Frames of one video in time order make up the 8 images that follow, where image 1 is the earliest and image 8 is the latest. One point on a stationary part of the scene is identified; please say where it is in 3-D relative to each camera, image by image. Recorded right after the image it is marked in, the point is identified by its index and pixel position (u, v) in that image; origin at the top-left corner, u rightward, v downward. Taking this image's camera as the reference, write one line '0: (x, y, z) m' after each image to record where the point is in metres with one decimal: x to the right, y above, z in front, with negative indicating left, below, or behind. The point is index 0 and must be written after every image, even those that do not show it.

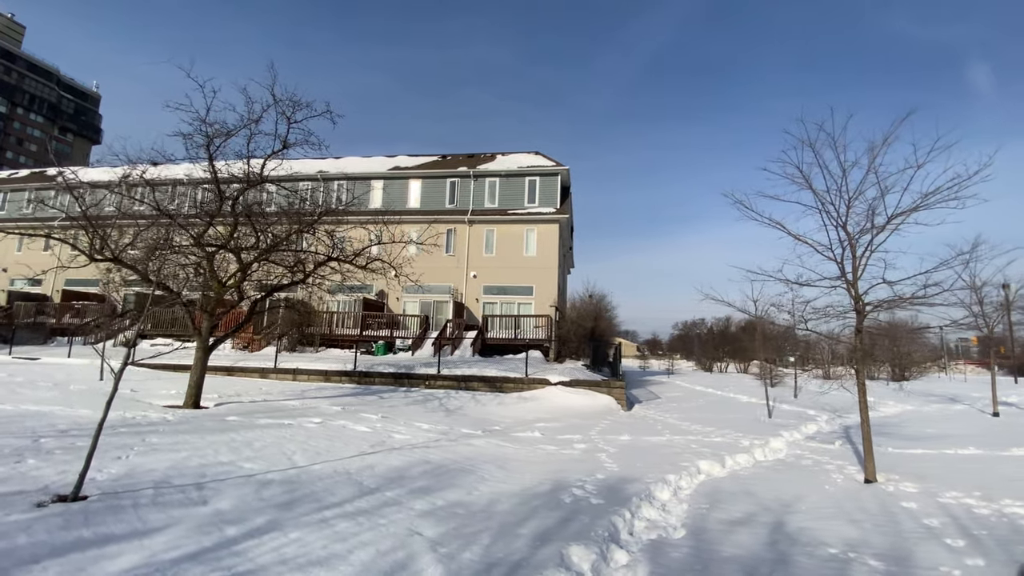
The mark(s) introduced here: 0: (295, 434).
0: (-3.8, -2.5, +8.2) m
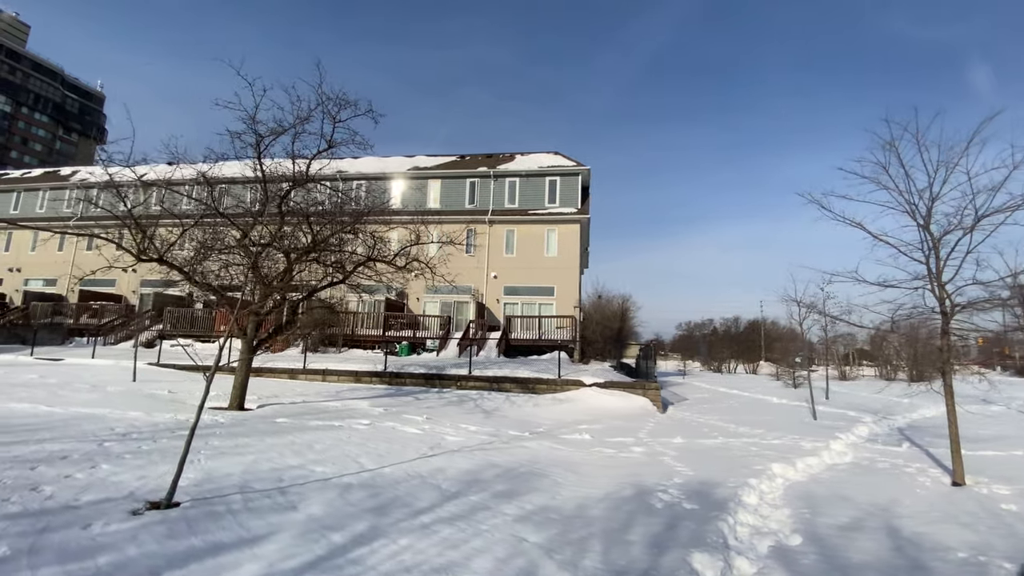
0: (-2.8, -2.5, +8.1) m
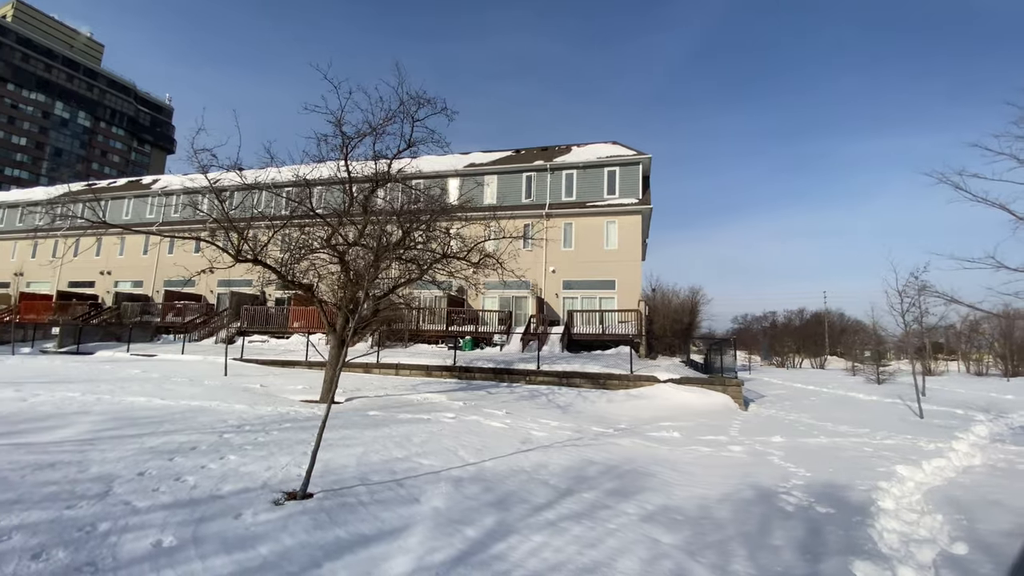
0: (-1.2, -2.5, +8.2) m
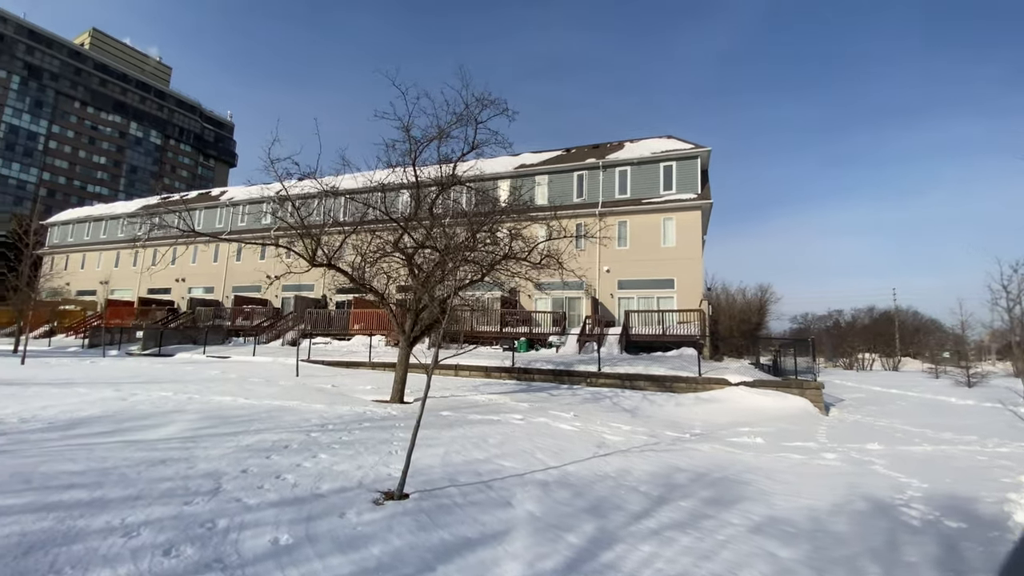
0: (0.0, -2.5, +8.1) m
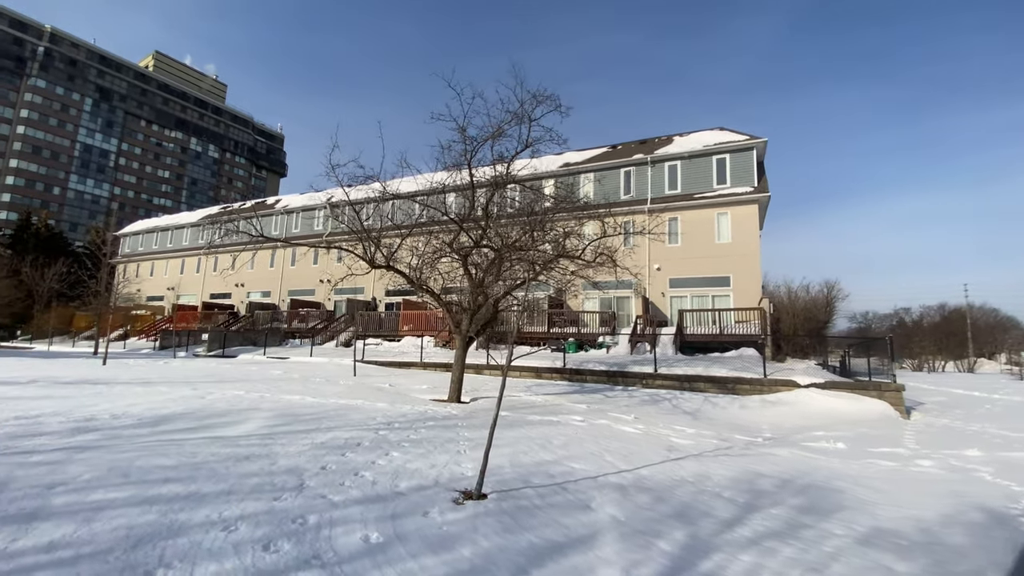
0: (+1.1, -2.4, +7.9) m
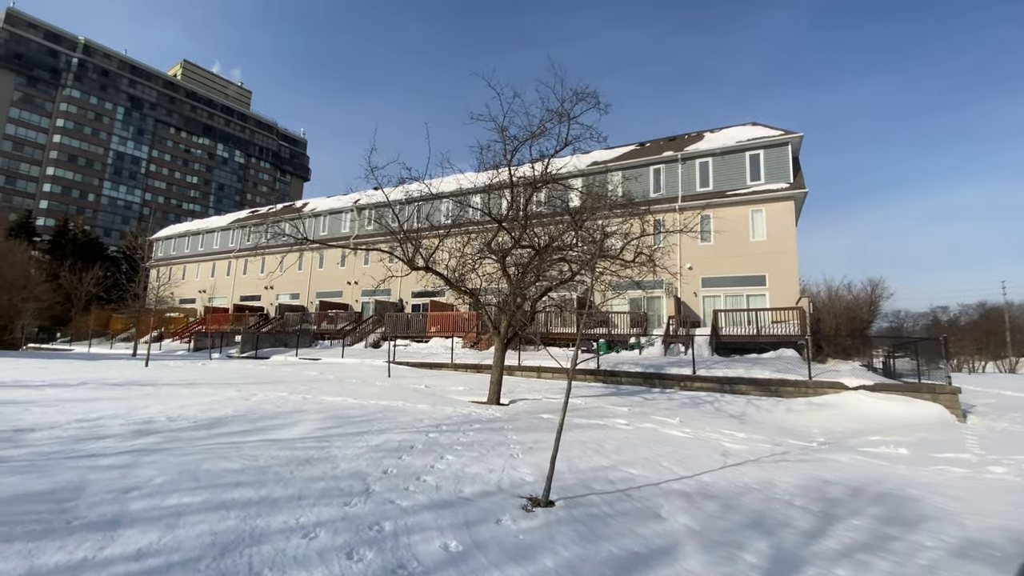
0: (+1.9, -2.4, +7.8) m
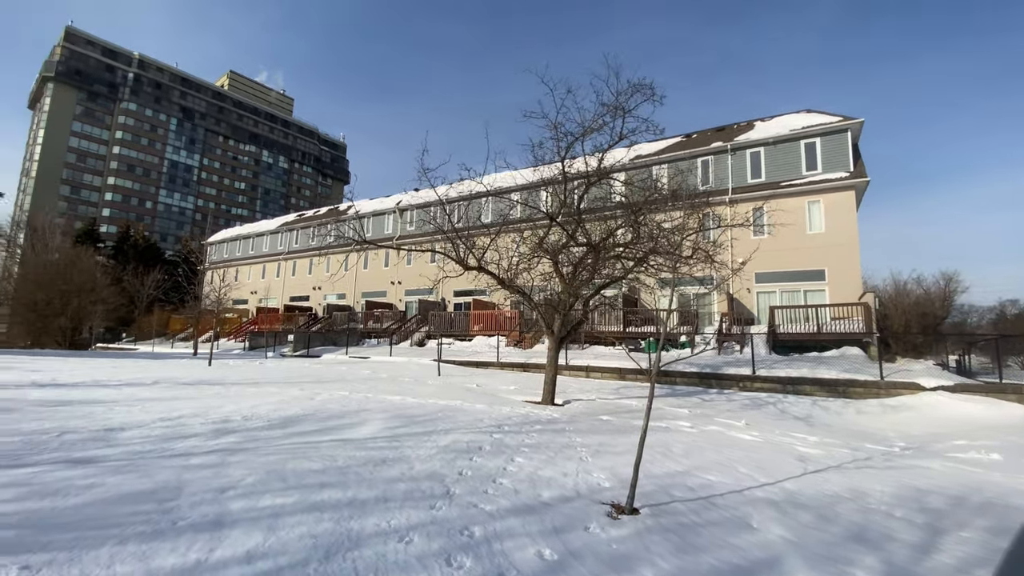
0: (+2.9, -2.4, +7.5) m
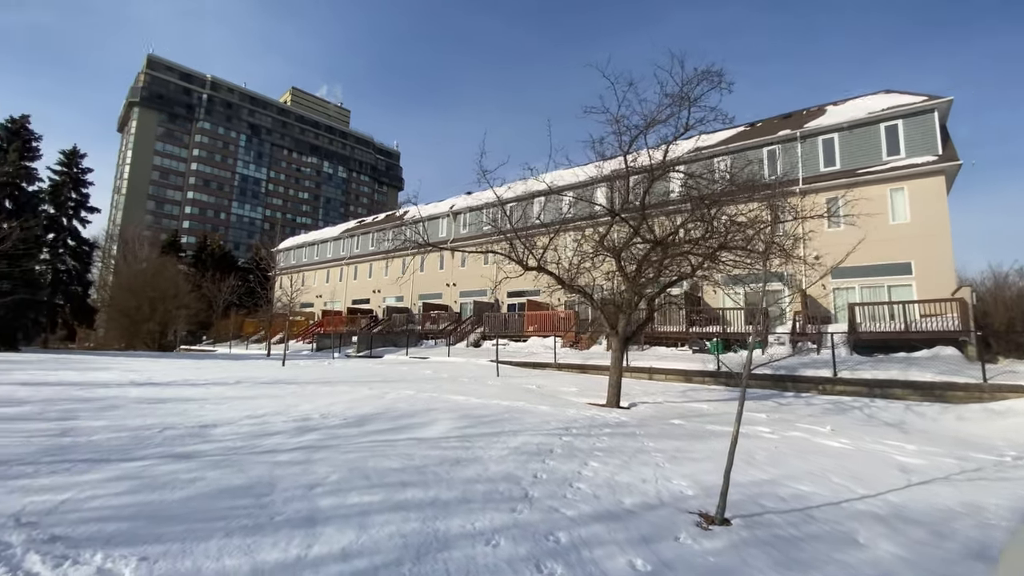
0: (+3.9, -2.4, +7.1) m
